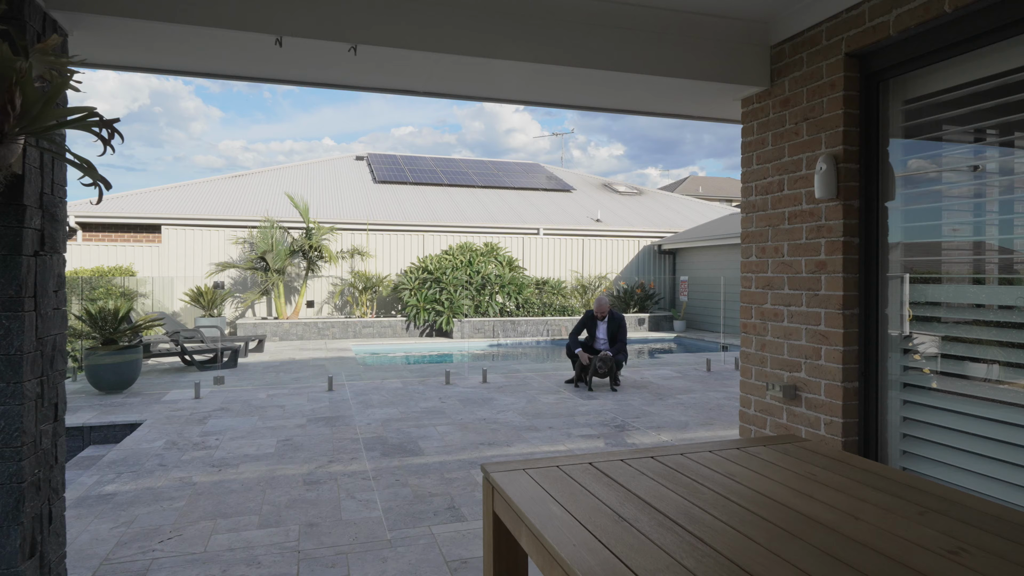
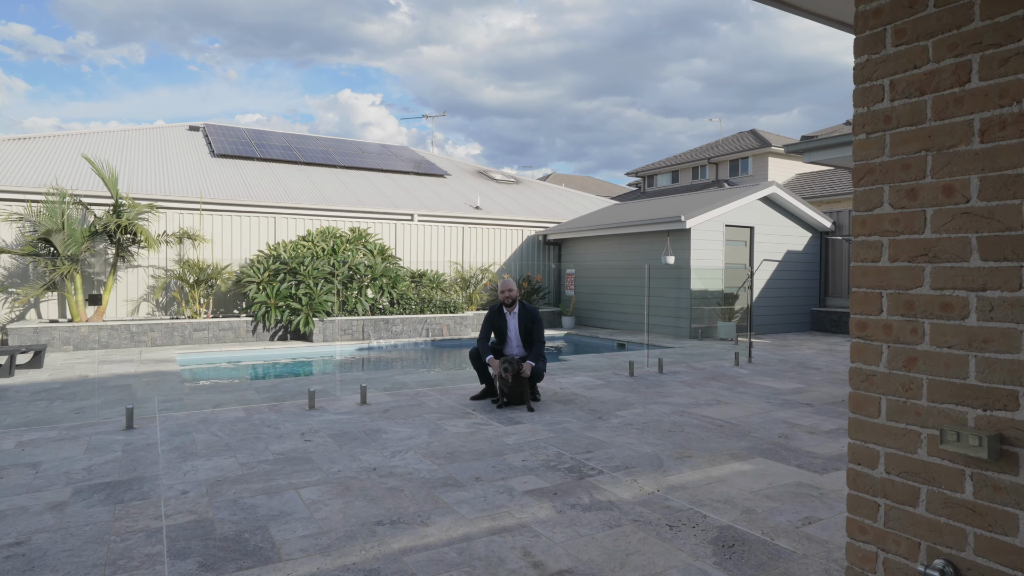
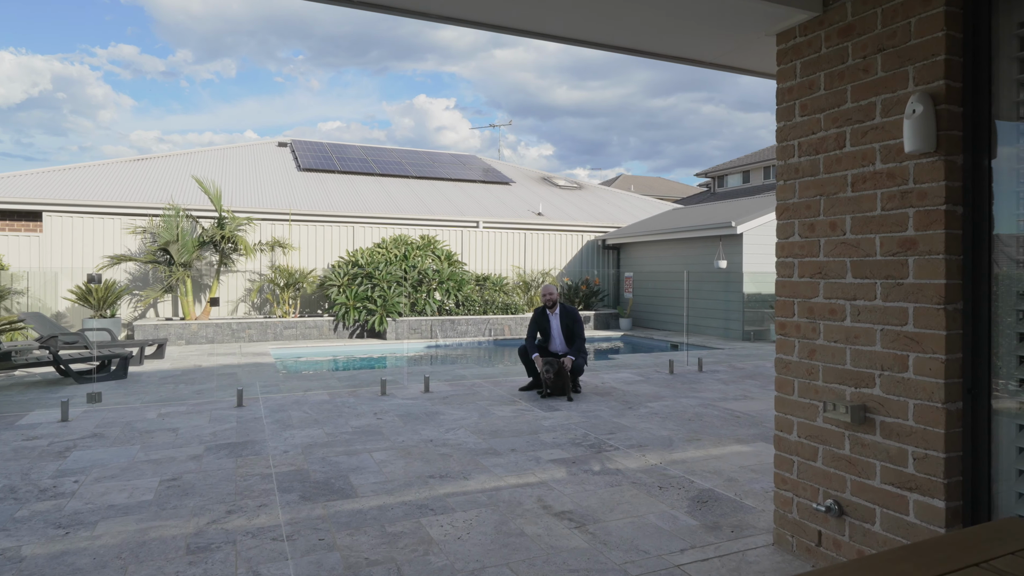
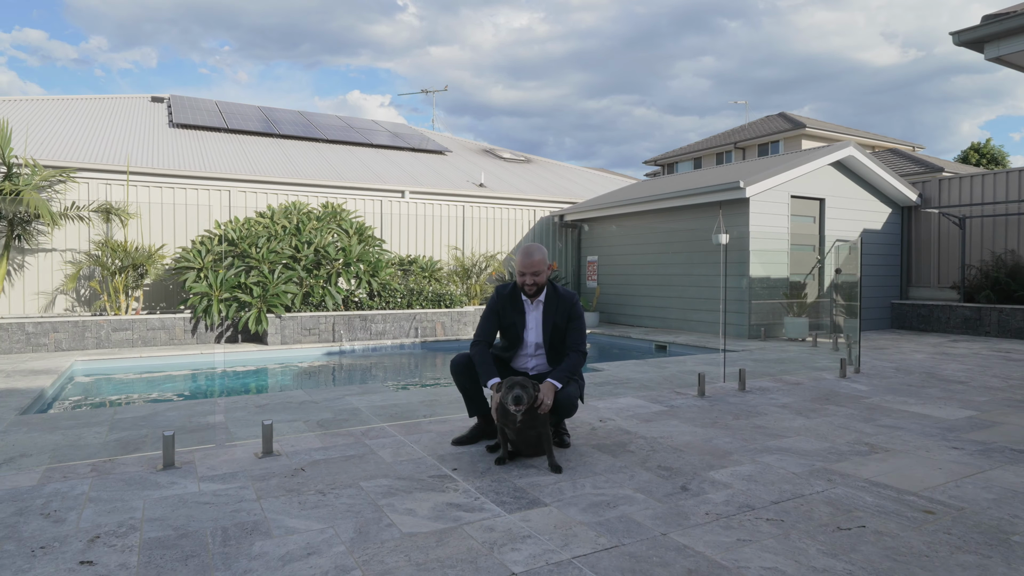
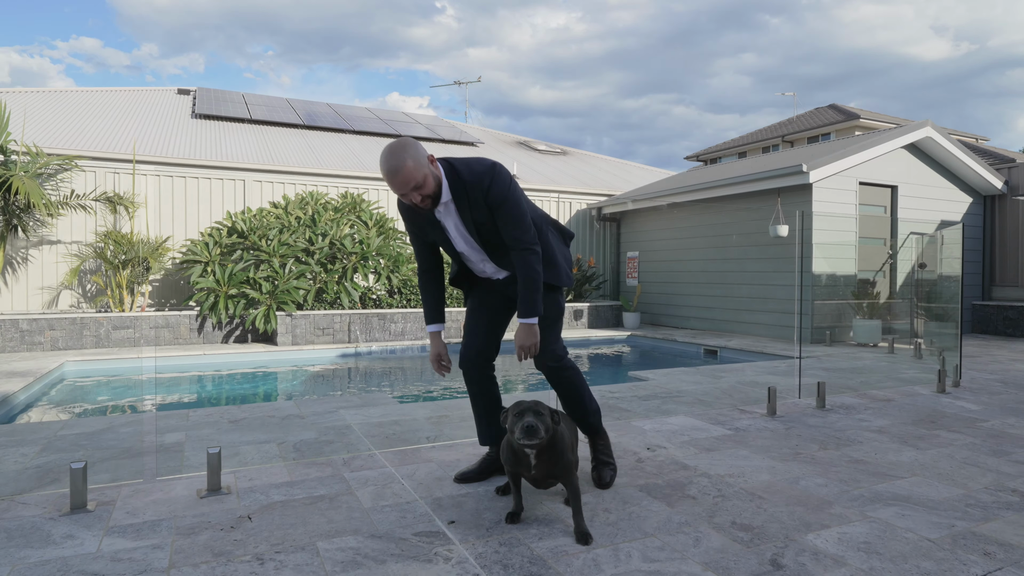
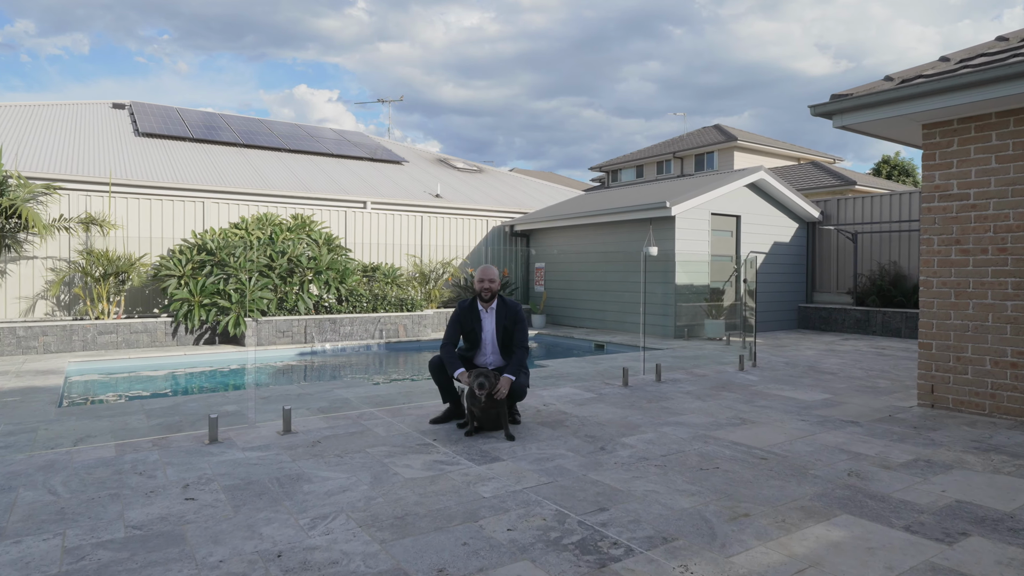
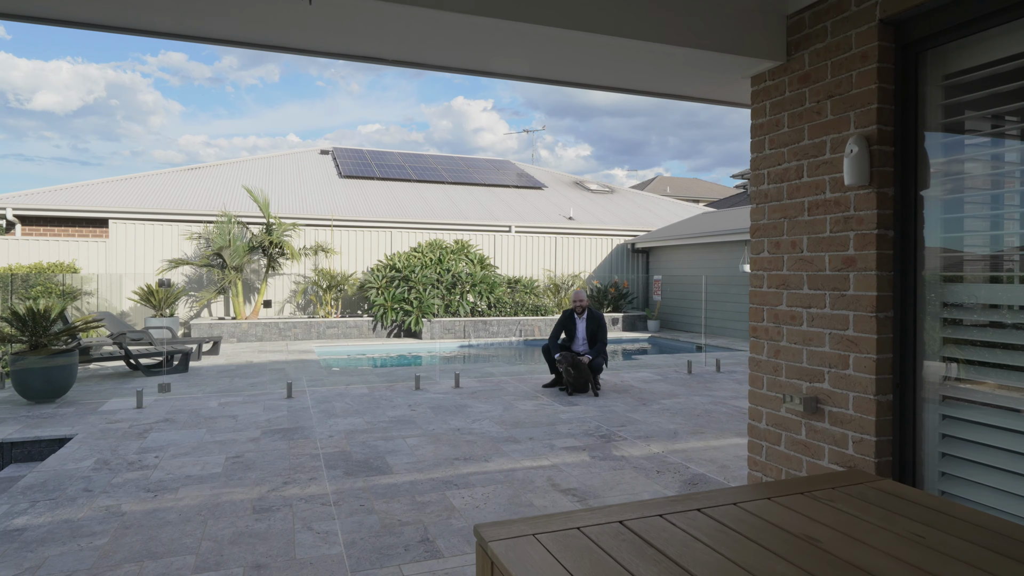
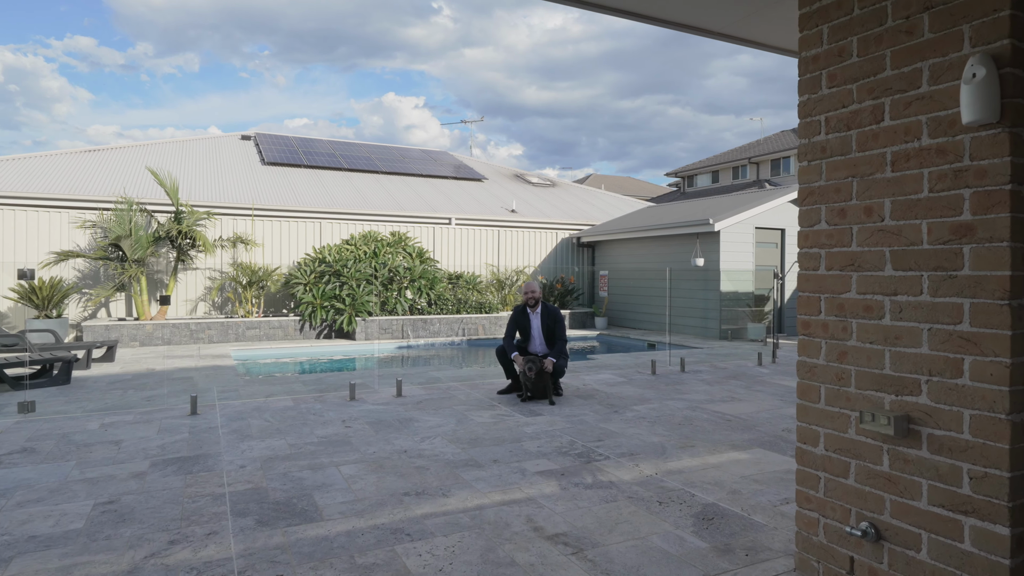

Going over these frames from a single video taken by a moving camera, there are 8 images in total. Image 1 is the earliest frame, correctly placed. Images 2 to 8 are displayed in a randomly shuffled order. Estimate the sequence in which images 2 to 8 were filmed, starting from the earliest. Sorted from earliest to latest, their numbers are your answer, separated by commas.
7, 3, 8, 2, 6, 4, 5
